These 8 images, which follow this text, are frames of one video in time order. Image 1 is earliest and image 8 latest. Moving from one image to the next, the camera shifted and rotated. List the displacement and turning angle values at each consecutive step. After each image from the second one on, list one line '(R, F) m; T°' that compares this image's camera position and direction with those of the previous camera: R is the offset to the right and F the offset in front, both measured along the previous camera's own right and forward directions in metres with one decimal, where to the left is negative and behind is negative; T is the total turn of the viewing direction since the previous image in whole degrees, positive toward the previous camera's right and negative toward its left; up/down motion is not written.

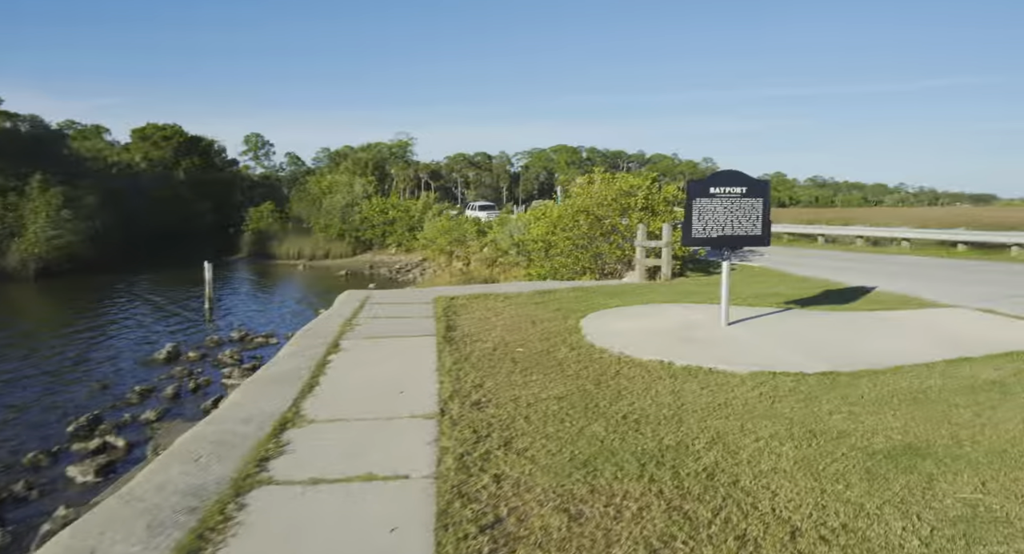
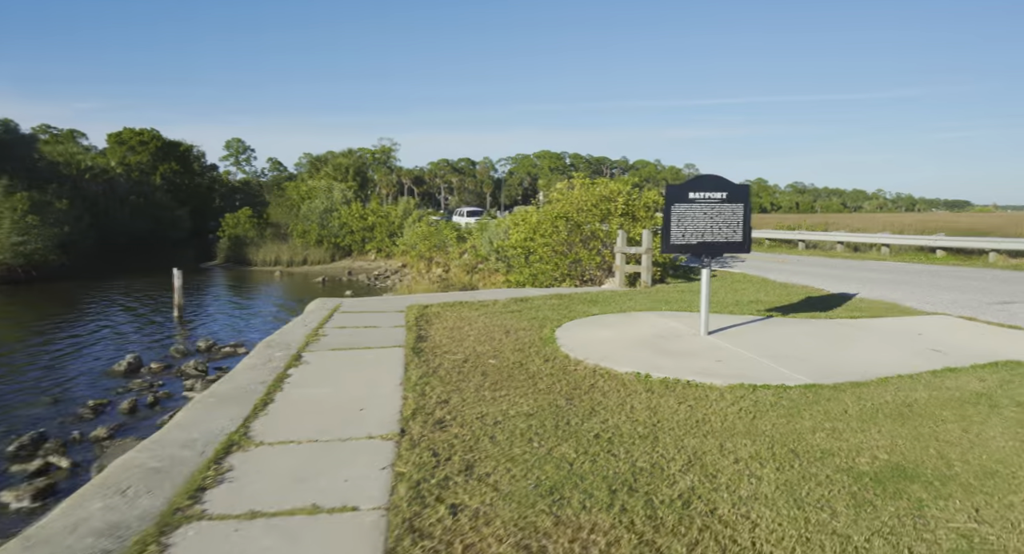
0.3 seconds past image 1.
(+0.1, +0.3) m; +1°
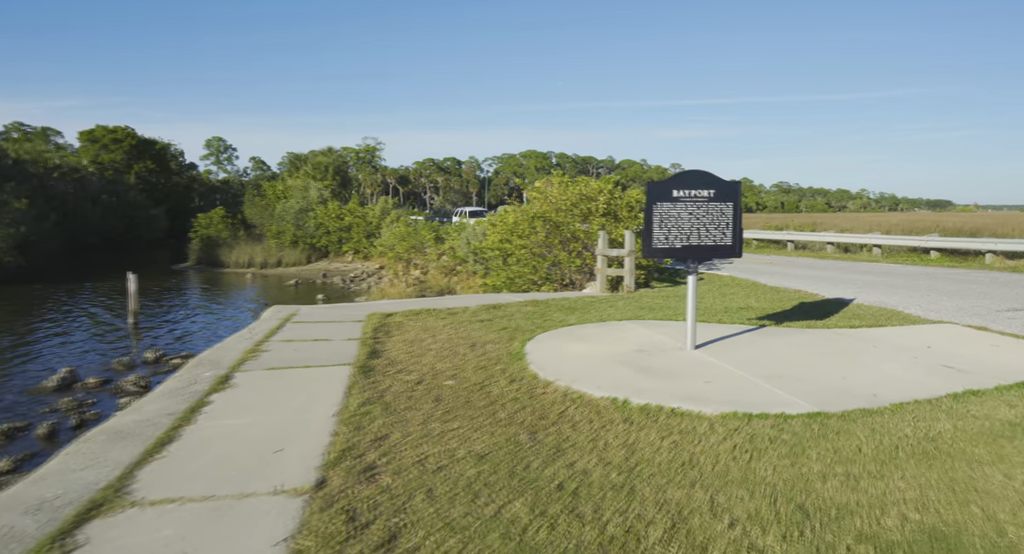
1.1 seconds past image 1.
(+0.3, +0.8) m; +1°
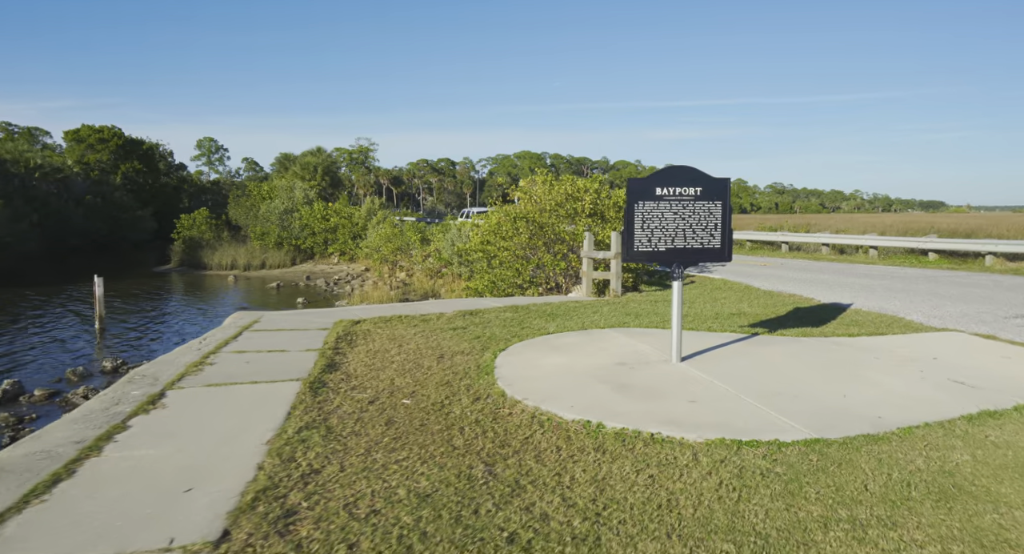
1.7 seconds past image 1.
(+0.3, +0.6) m; 0°
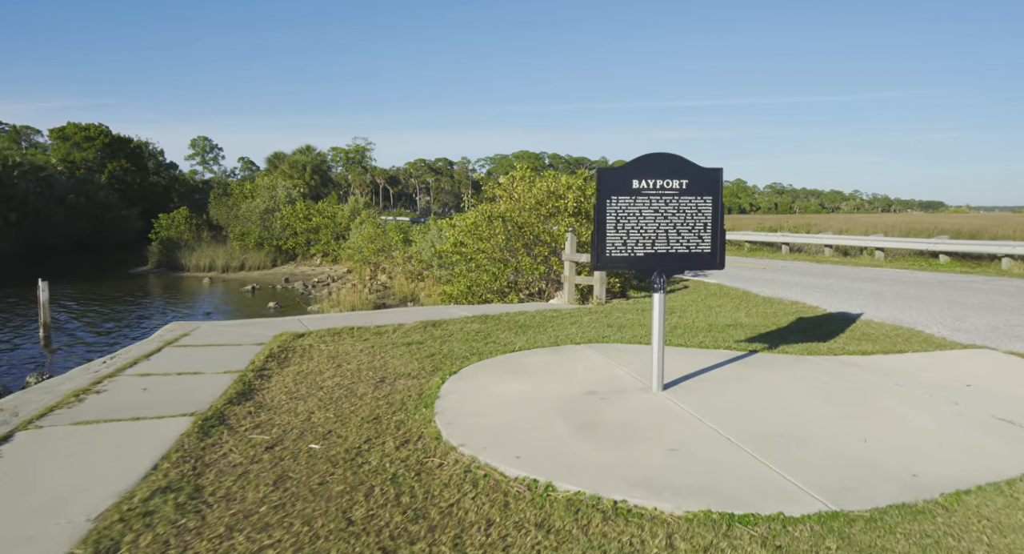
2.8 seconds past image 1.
(+0.4, +1.1) m; 0°
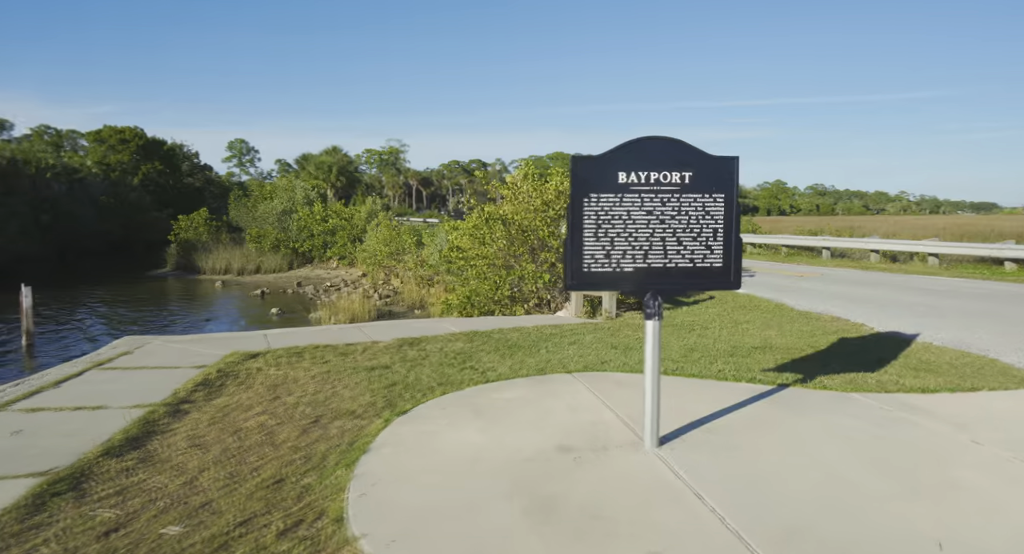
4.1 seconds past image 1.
(+0.5, +1.2) m; -3°
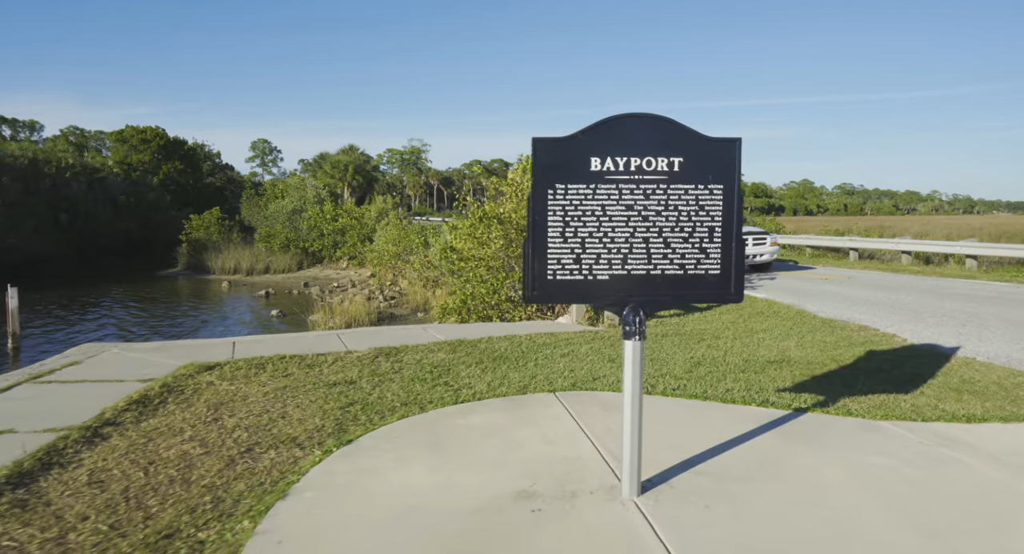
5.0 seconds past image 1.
(+0.4, +0.7) m; -2°
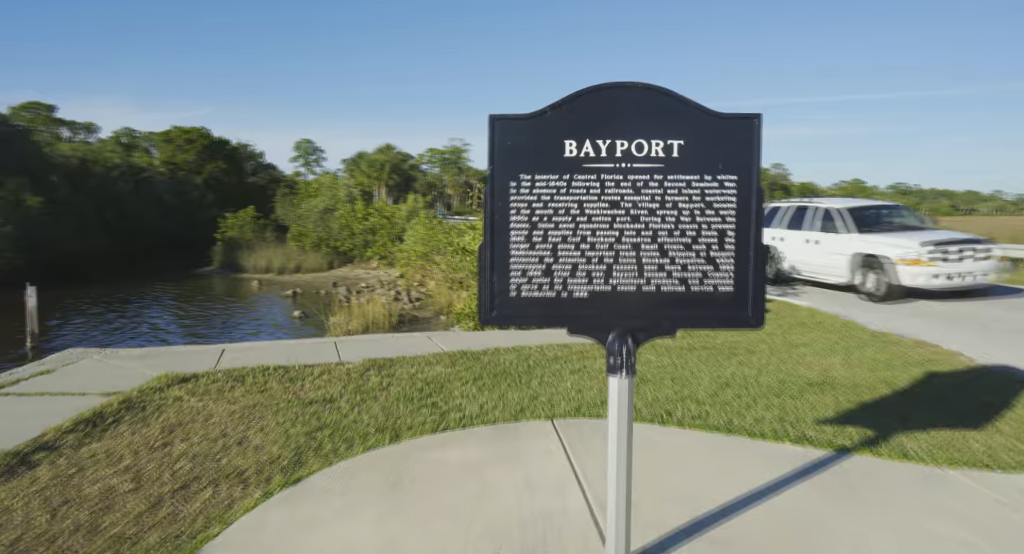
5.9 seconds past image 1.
(+0.3, +0.7) m; -4°
